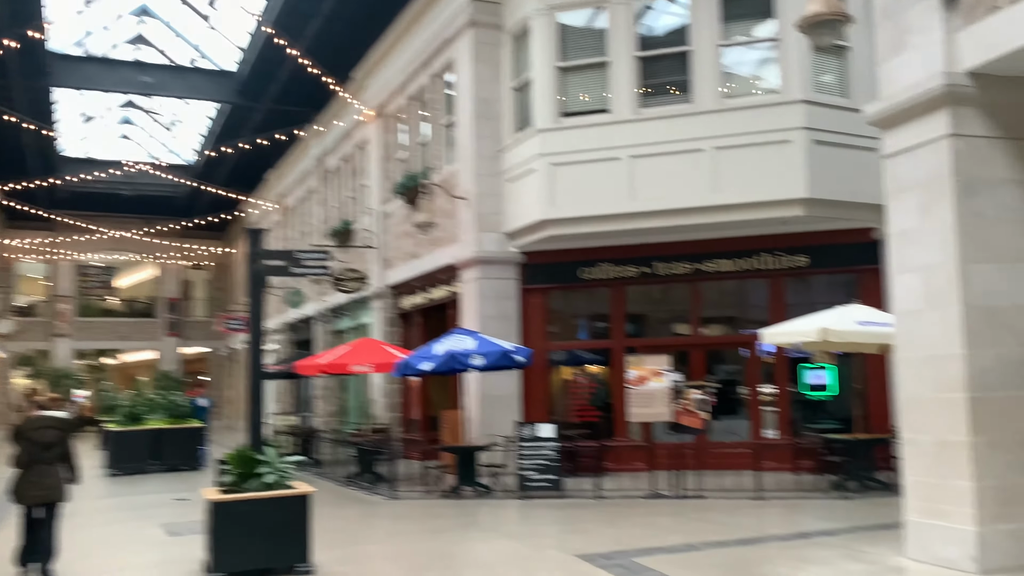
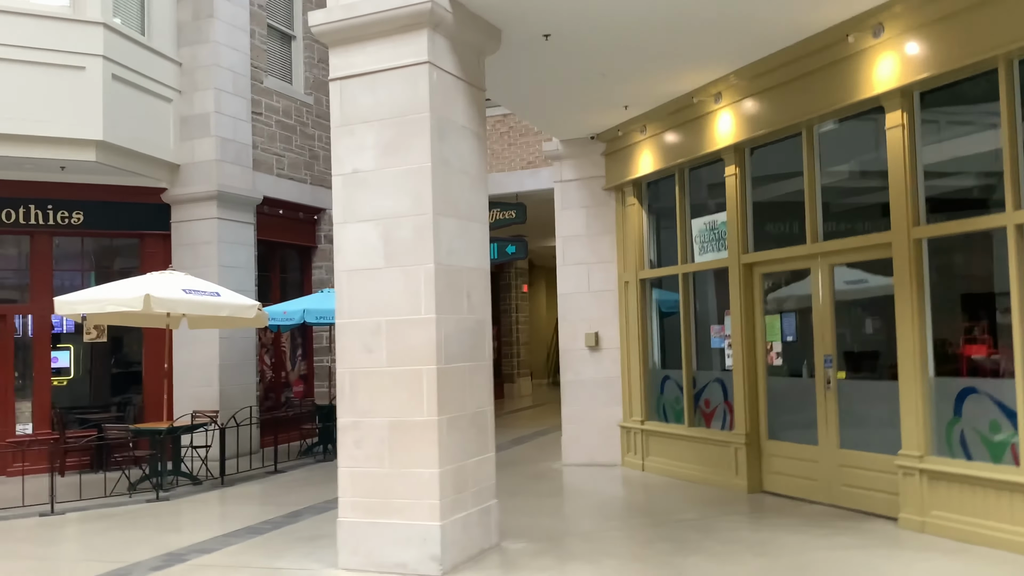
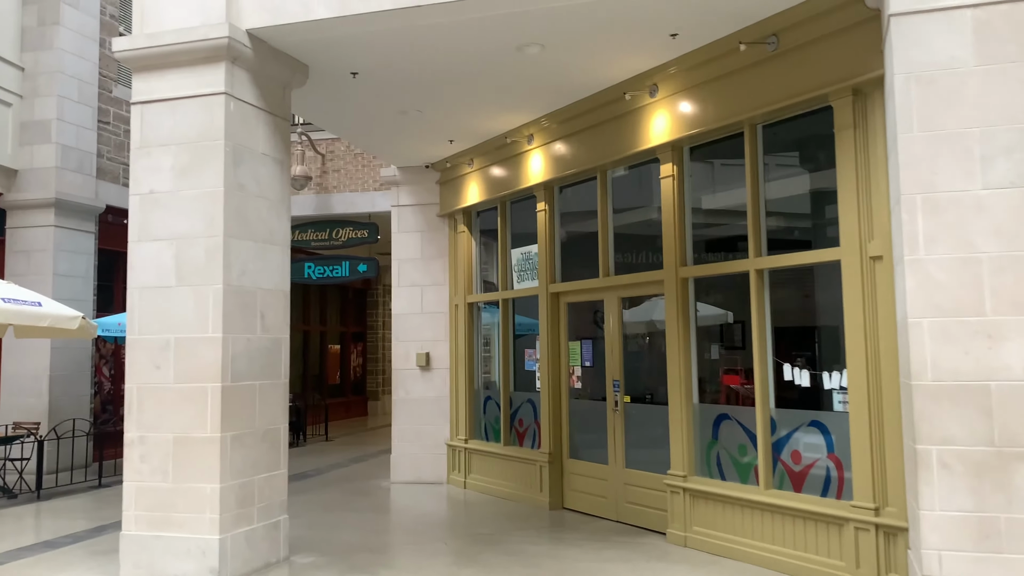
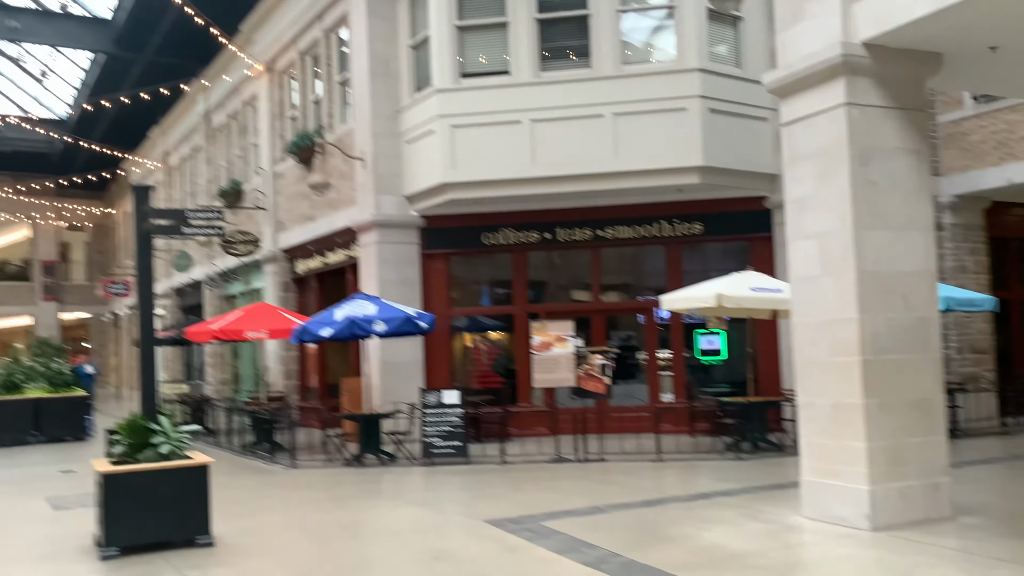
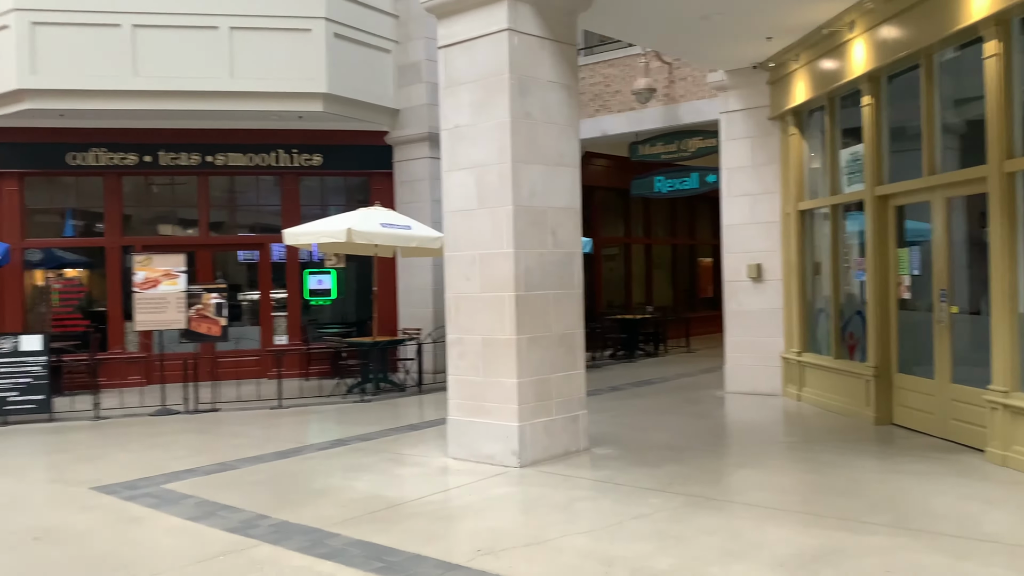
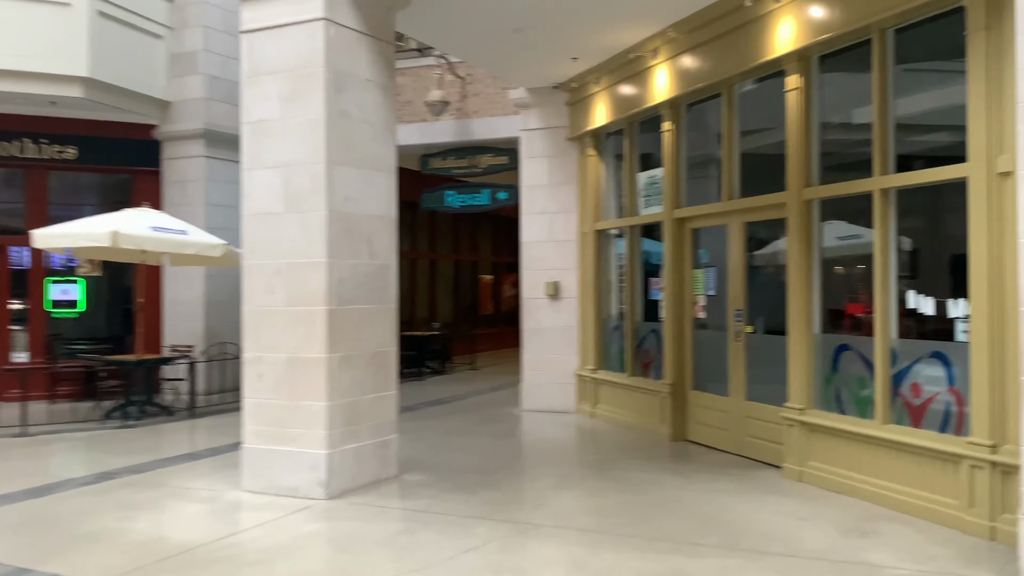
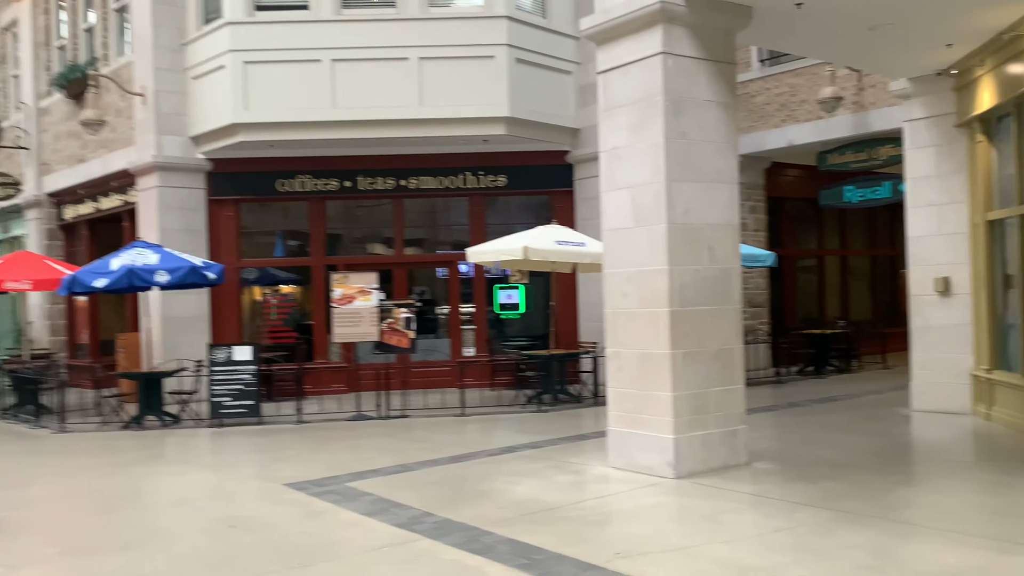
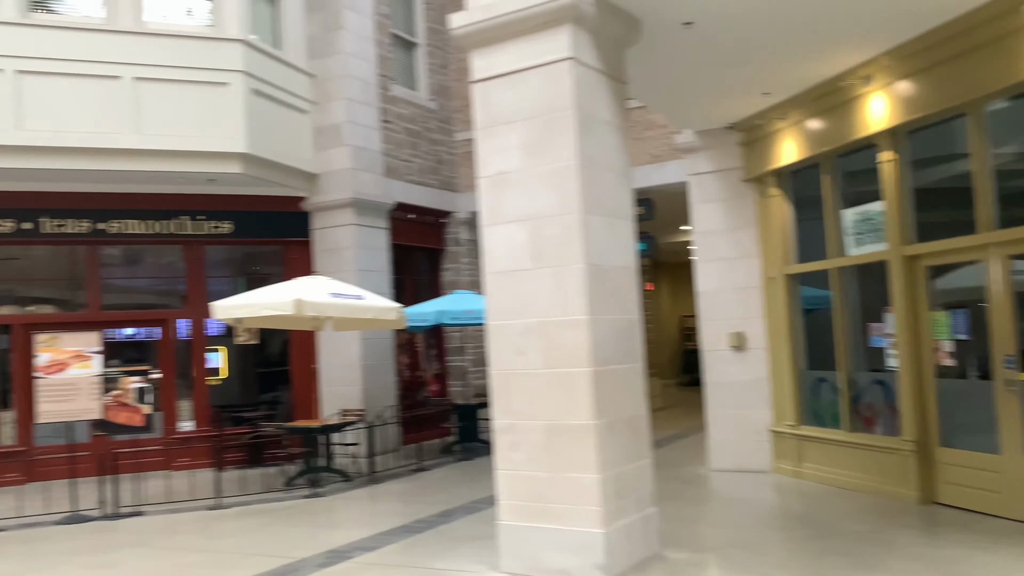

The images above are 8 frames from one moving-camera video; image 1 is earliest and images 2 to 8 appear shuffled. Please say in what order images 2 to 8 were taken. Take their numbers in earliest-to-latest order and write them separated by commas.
4, 7, 5, 6, 3, 2, 8
